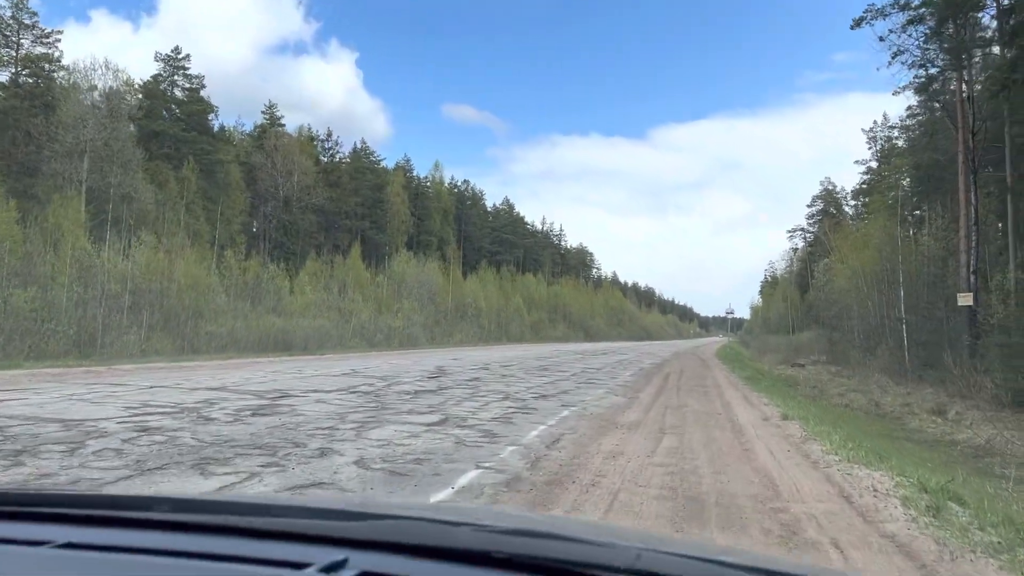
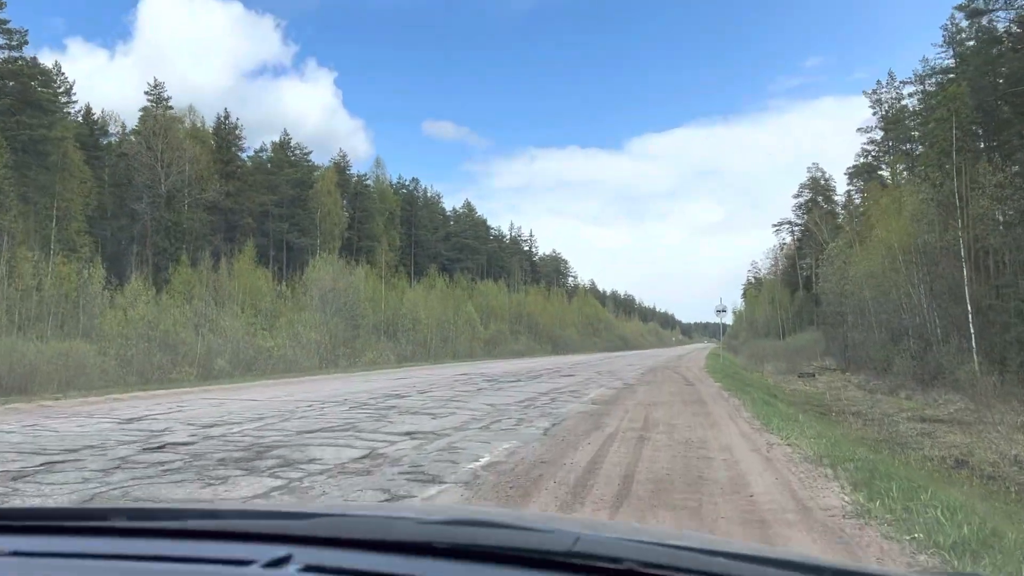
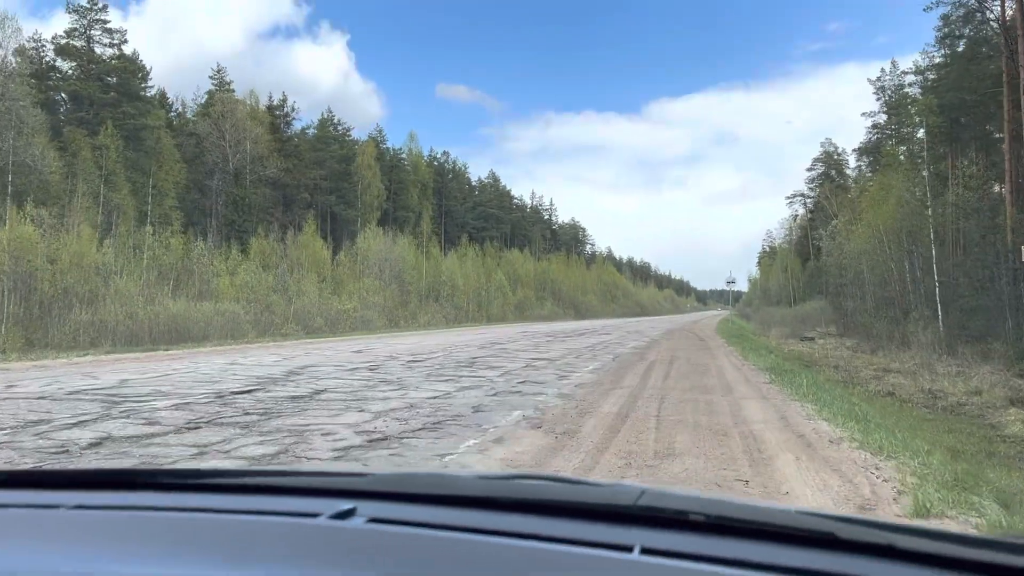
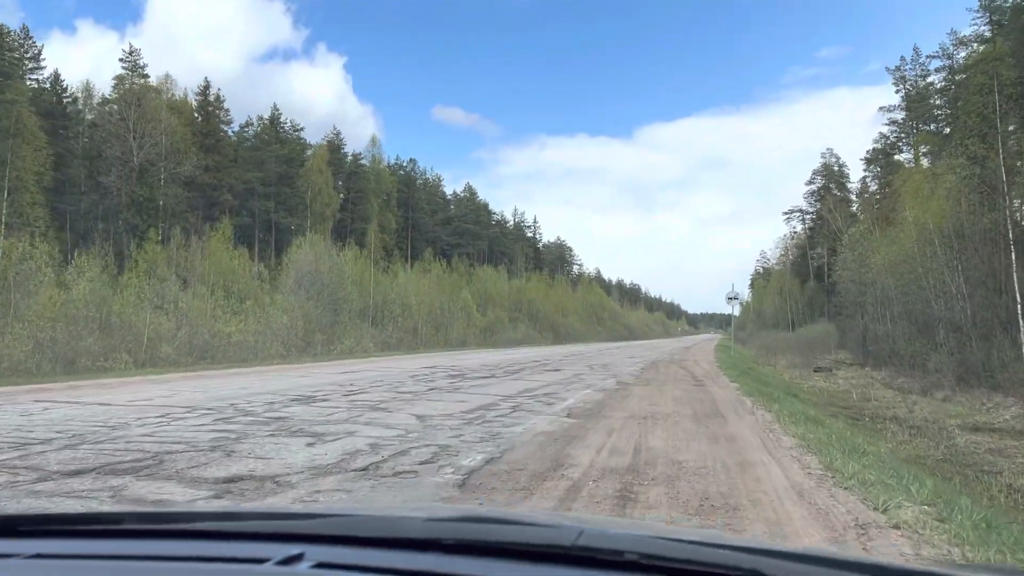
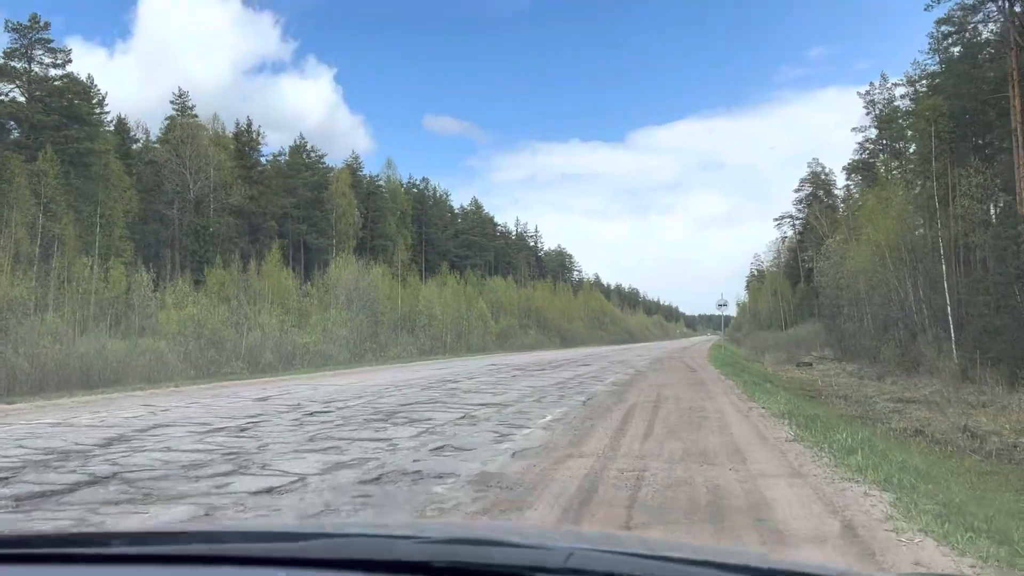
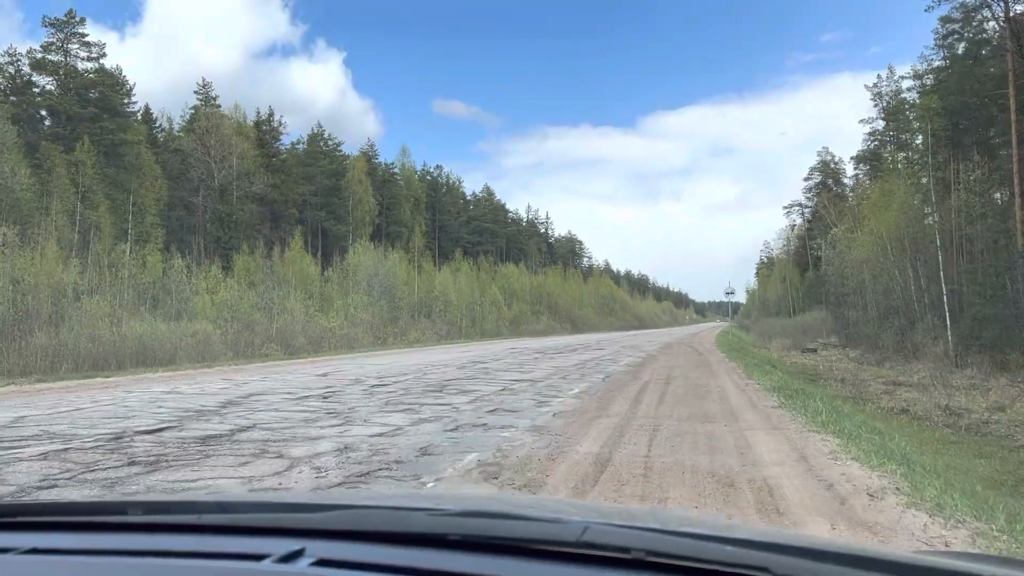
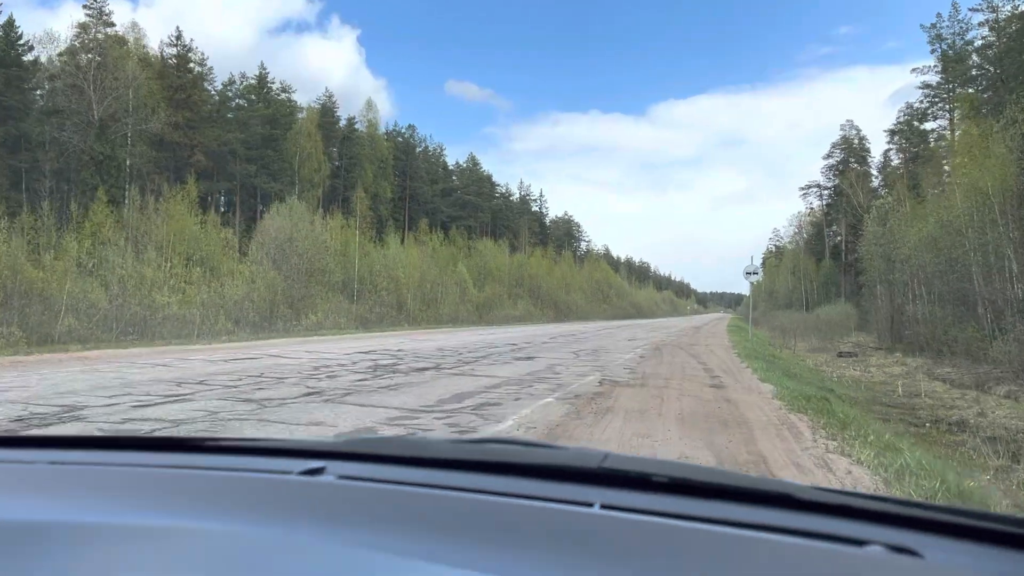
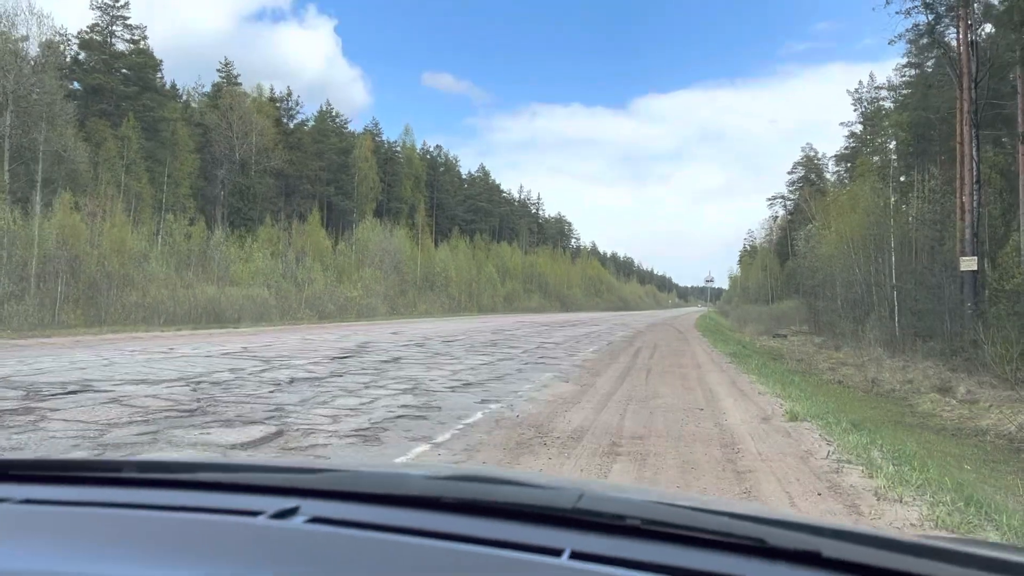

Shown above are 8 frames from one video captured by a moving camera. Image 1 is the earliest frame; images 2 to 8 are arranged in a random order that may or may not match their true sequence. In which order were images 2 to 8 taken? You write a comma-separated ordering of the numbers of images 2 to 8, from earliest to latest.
8, 3, 6, 5, 2, 4, 7
